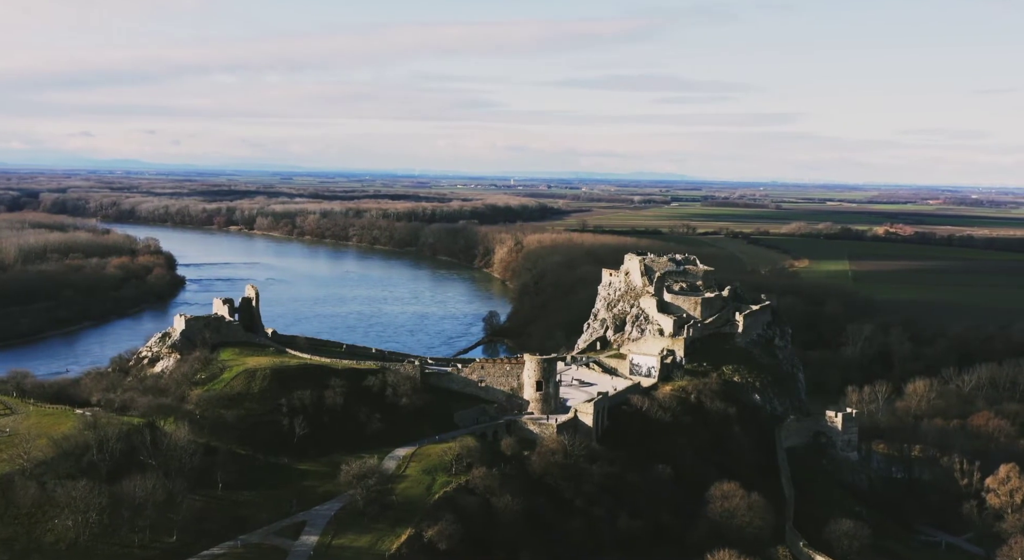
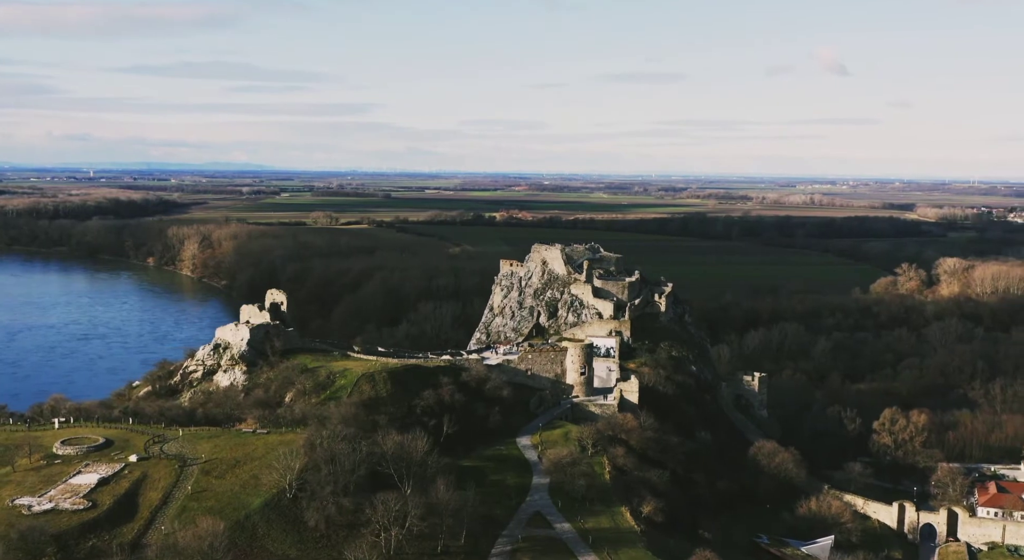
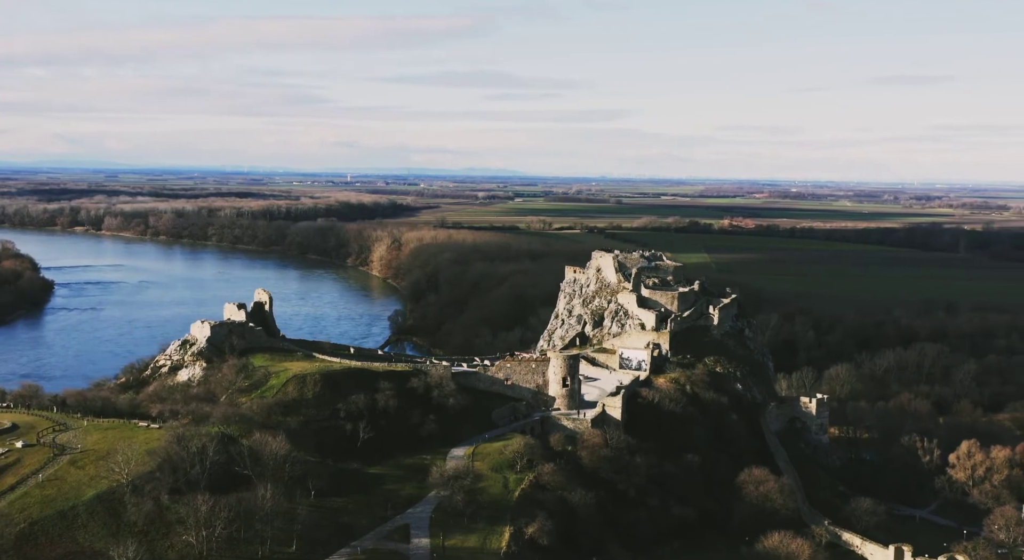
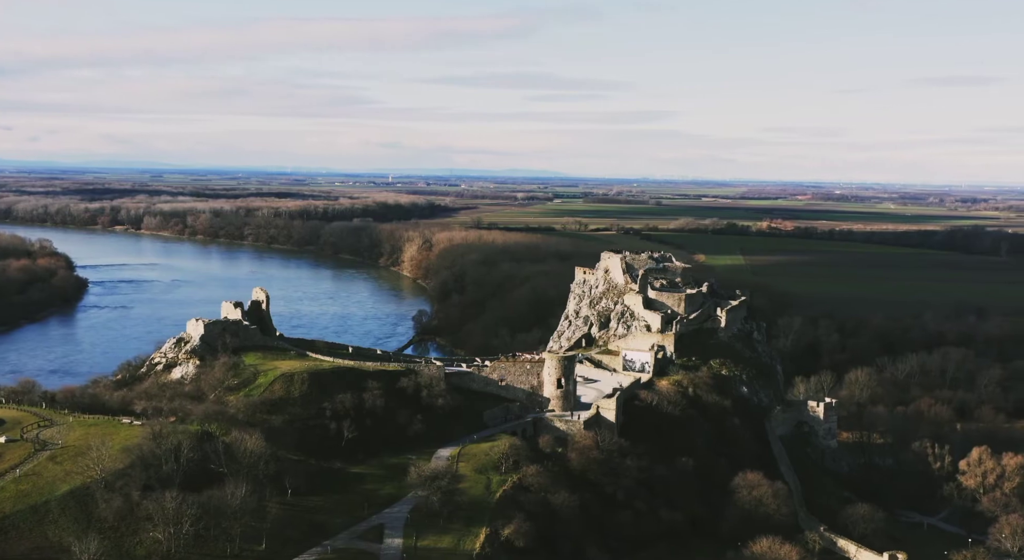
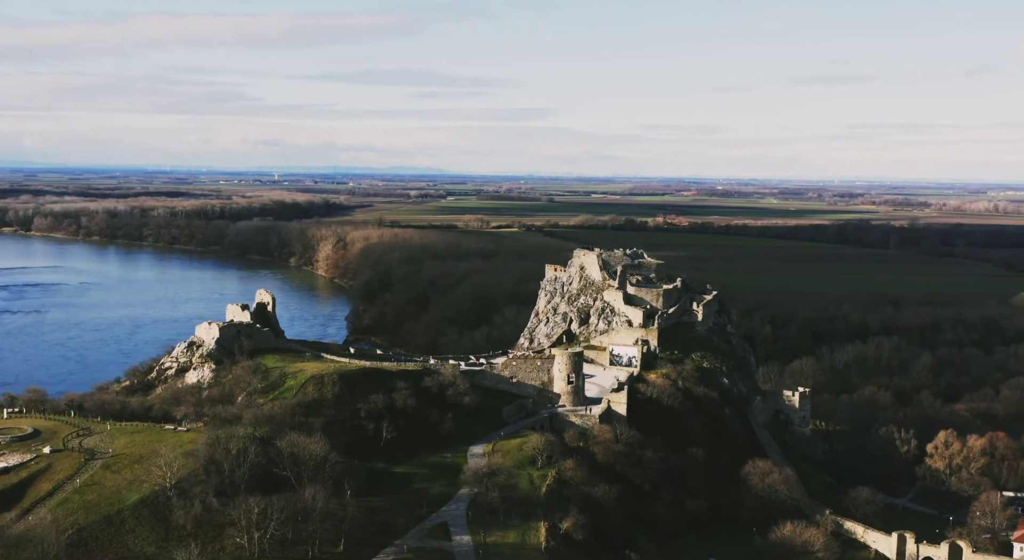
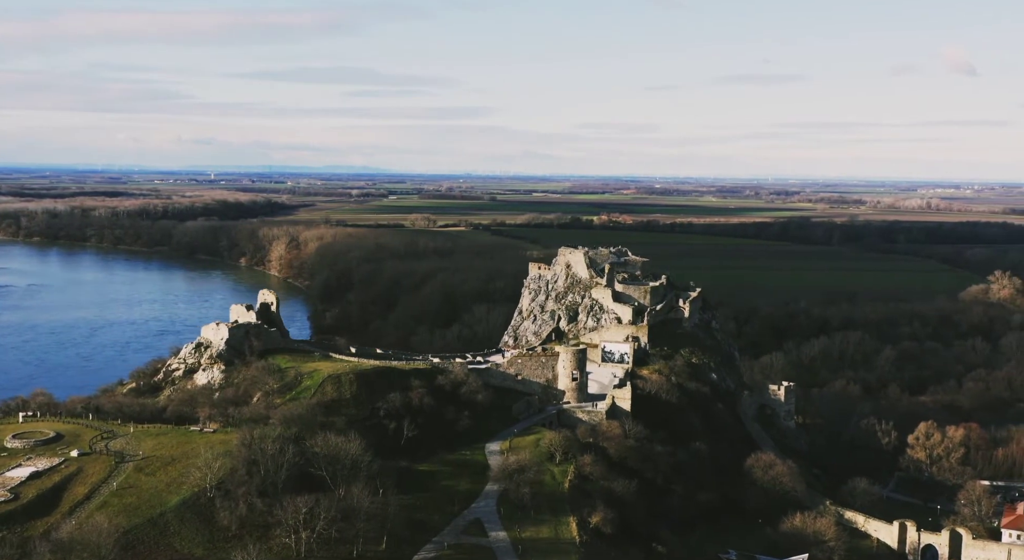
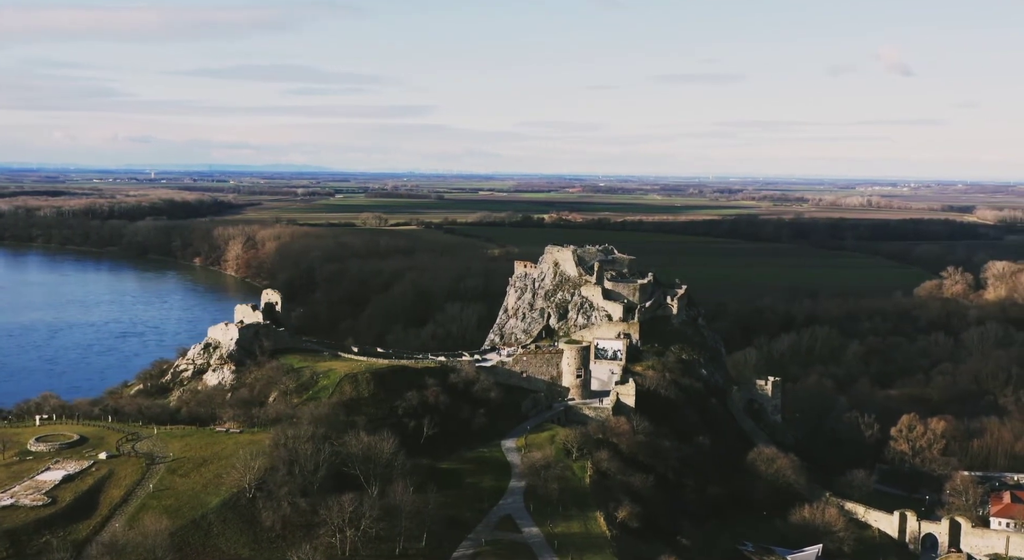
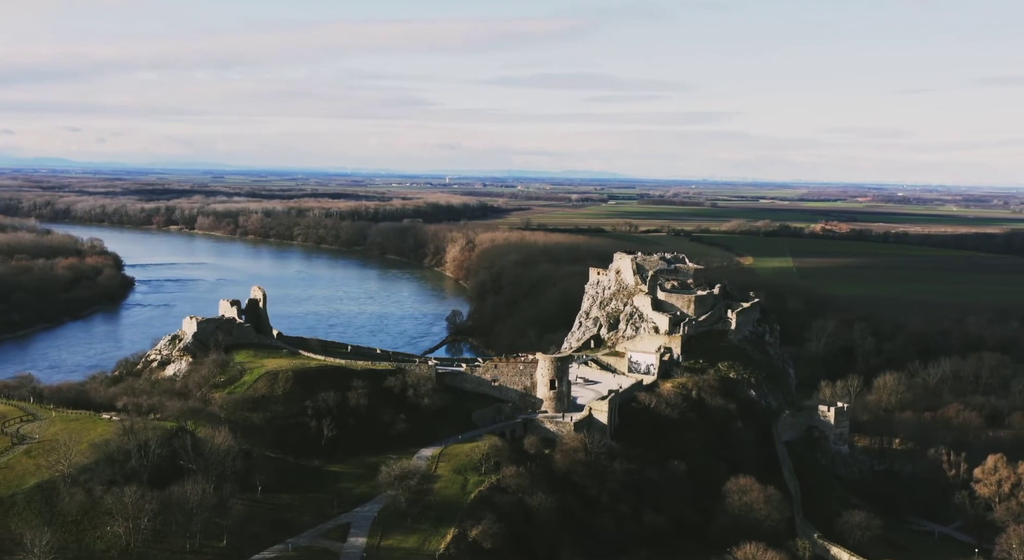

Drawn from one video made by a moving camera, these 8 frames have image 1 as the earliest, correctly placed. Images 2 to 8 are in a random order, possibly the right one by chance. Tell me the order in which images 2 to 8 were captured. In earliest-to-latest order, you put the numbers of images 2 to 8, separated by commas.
8, 4, 3, 5, 6, 7, 2
